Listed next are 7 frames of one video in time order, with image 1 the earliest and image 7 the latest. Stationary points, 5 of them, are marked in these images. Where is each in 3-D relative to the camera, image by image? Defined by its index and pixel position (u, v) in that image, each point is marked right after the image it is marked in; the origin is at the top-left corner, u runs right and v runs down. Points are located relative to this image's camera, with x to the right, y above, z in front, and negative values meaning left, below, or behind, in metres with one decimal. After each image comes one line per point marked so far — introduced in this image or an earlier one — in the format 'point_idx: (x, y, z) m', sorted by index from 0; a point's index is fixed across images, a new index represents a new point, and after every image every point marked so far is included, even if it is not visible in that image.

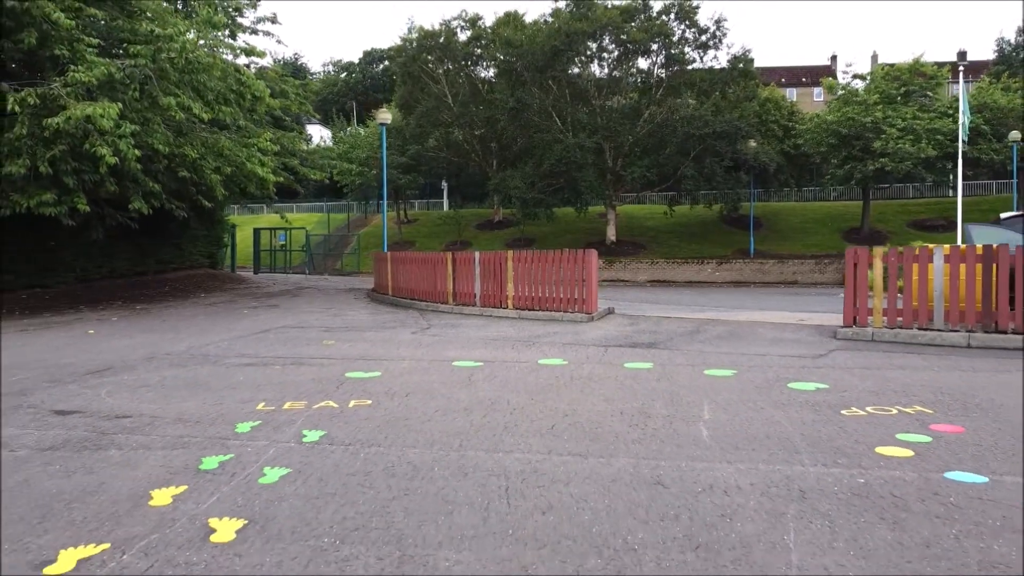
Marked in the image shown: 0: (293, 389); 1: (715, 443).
0: (-2.0, -0.9, +7.4) m
1: (+1.3, -1.0, +5.4) m
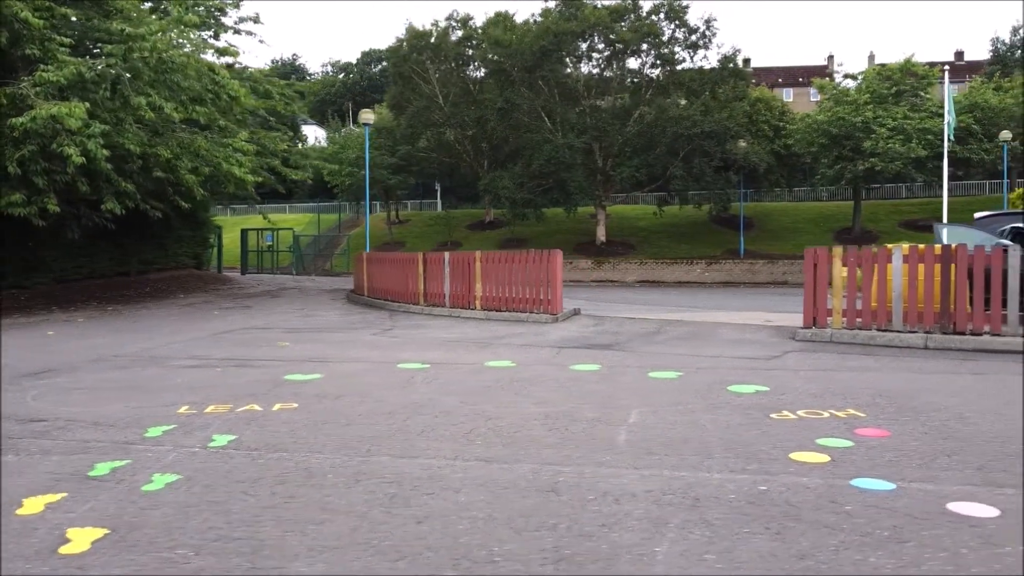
0: (-2.5, -0.9, +7.3) m
1: (+0.7, -1.0, +5.3) m
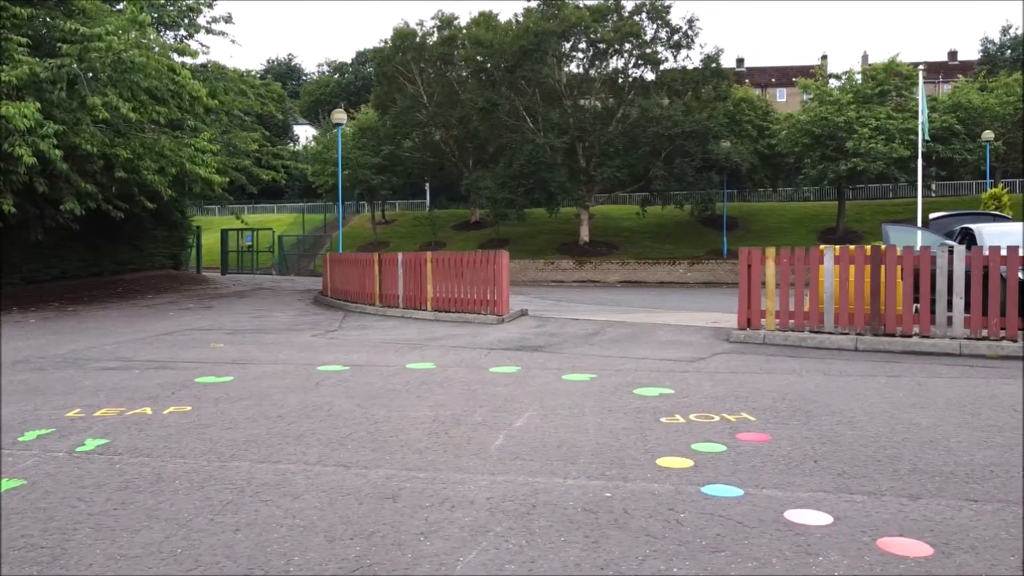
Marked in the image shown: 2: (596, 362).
0: (-3.4, -0.9, +7.2) m
1: (-0.1, -1.0, +5.2) m
2: (+0.9, -0.8, +8.9) m
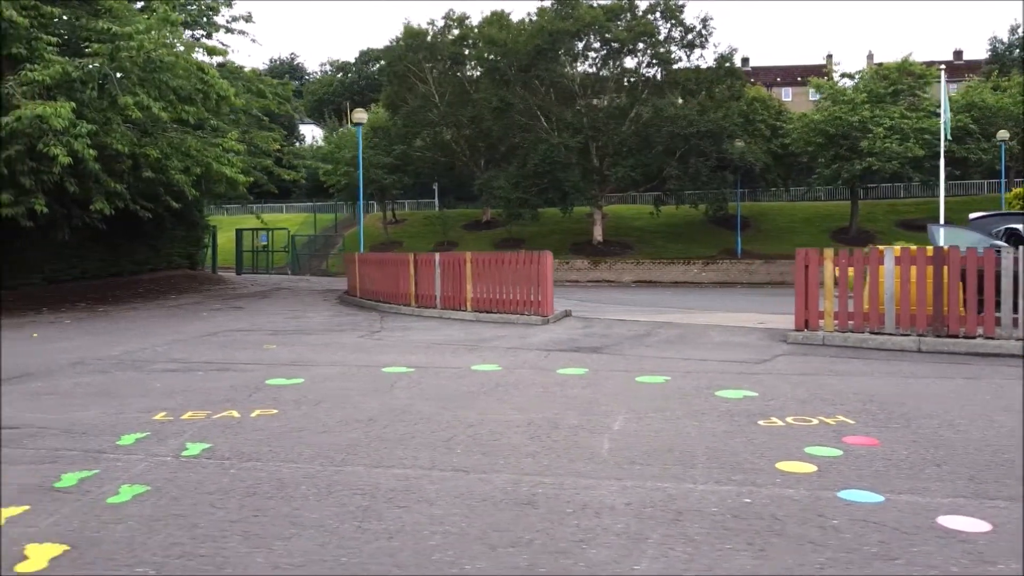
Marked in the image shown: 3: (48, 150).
0: (-2.7, -0.9, +7.1) m
1: (+0.6, -1.1, +5.2) m
2: (+1.6, -0.8, +8.9) m
3: (-8.4, +2.5, +15.0) m
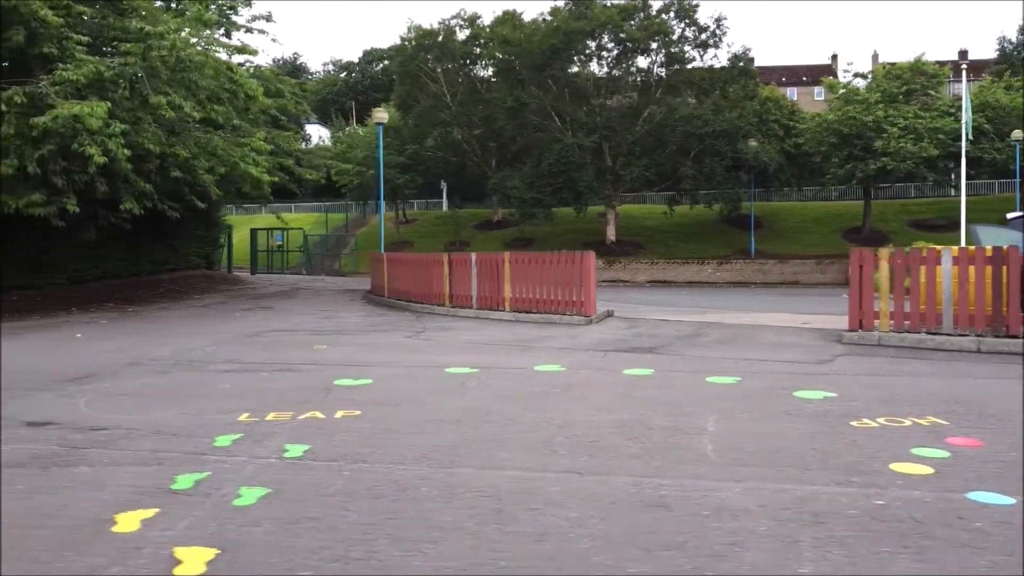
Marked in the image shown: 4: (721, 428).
0: (-2.0, -0.9, +7.1) m
1: (+1.3, -1.1, +5.1) m
2: (+2.3, -0.8, +8.8) m
3: (-7.8, +2.5, +15.0) m
4: (+1.5, -1.0, +5.9) m
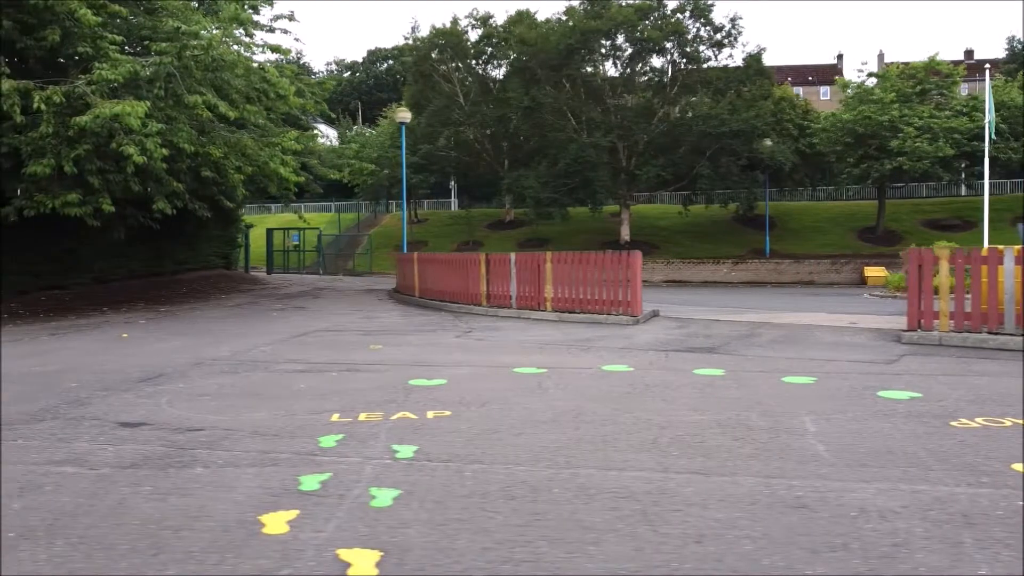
0: (-1.3, -0.9, +7.1) m
1: (+2.0, -1.1, +5.1) m
2: (+3.0, -0.8, +8.8) m
3: (-7.1, +2.5, +14.9) m
4: (+2.2, -1.0, +5.9) m
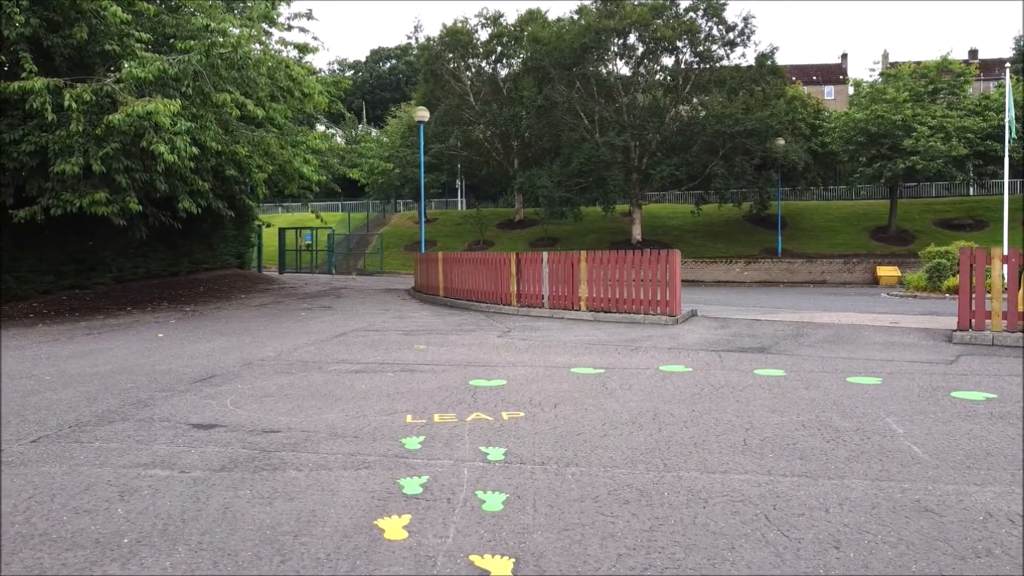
0: (-0.7, -0.9, +7.0) m
1: (+2.6, -1.1, +5.0) m
2: (+3.6, -0.8, +8.7) m
3: (-6.5, +2.5, +14.8) m
4: (+2.8, -1.0, +5.8) m
